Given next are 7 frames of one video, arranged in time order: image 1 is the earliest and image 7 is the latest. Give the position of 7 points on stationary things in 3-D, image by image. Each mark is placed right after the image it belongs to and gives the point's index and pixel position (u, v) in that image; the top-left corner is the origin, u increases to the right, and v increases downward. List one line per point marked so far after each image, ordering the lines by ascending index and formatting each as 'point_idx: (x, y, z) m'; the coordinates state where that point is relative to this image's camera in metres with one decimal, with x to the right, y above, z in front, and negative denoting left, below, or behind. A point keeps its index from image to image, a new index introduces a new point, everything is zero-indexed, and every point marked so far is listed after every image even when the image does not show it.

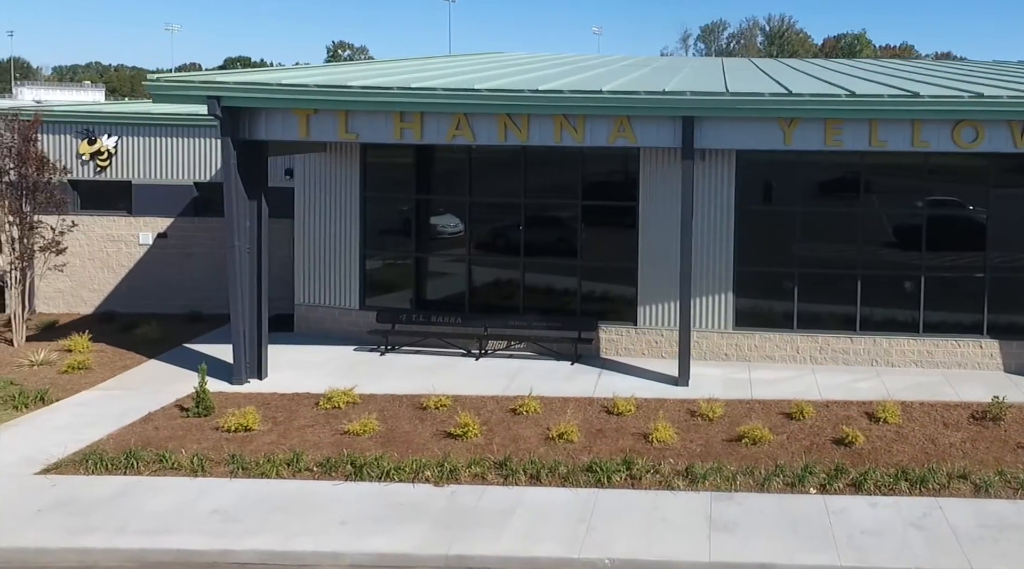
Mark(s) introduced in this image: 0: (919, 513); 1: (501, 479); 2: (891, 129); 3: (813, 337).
0: (+3.9, -2.2, +10.4) m
1: (-0.1, -2.0, +11.1) m
2: (+5.1, +2.1, +14.8) m
3: (+4.5, -0.8, +16.4) m
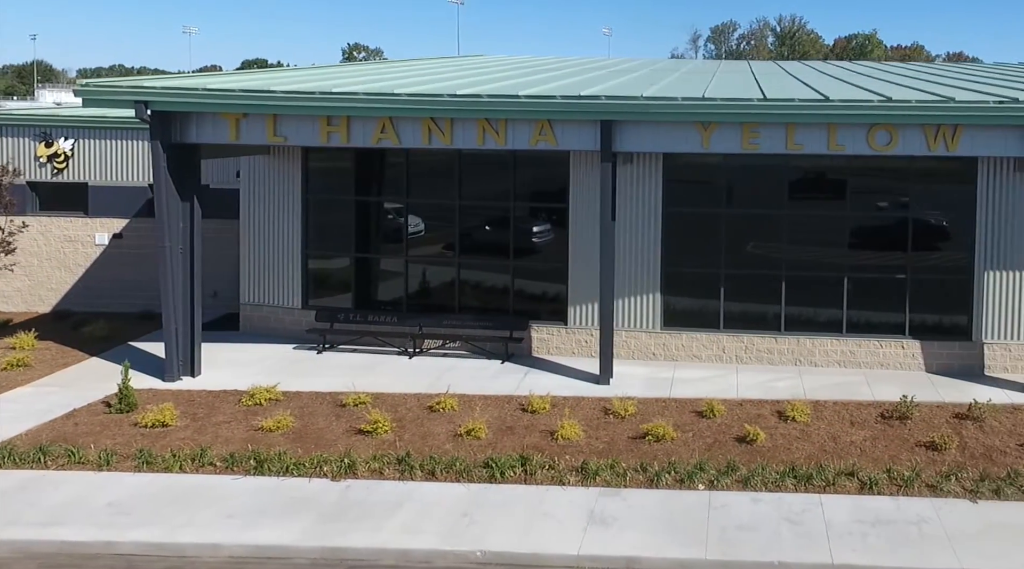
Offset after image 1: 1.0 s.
0: (+2.8, -2.2, +10.7) m
1: (-1.2, -2.0, +11.4) m
2: (+4.1, +2.1, +15.1) m
3: (+3.5, -0.8, +16.7) m
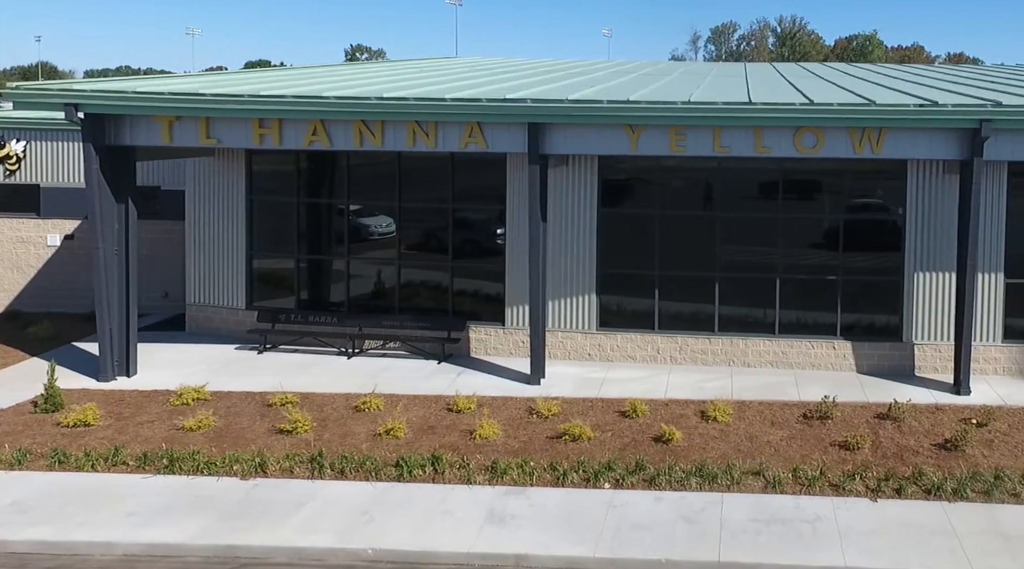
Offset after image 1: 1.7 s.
0: (+1.9, -2.2, +10.9) m
1: (-2.2, -2.0, +11.5) m
2: (+3.1, +2.1, +15.2) m
3: (+2.5, -0.8, +16.9) m
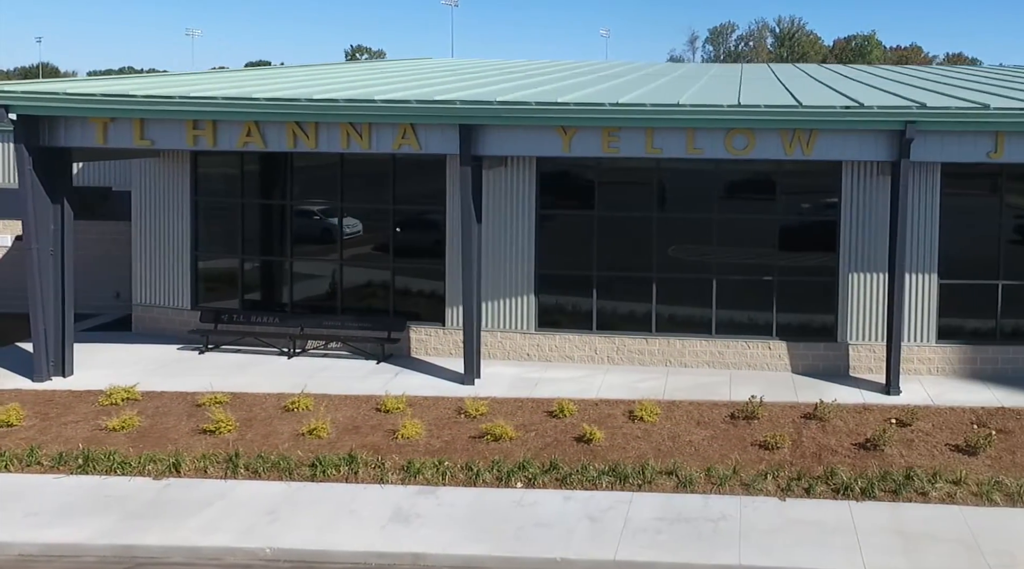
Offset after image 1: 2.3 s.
0: (+0.9, -2.2, +11.0) m
1: (-3.1, -2.0, +11.6) m
2: (+2.2, +2.1, +15.3) m
3: (+1.5, -0.8, +16.9) m
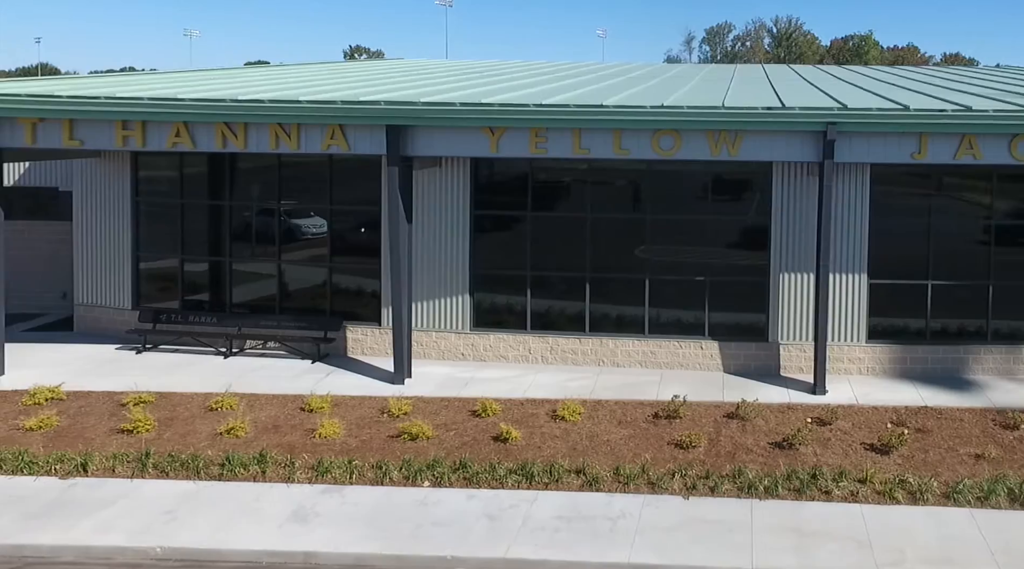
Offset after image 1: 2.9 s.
0: (-0.1, -2.2, +11.0) m
1: (-4.1, -2.0, +11.7) m
2: (+1.2, +2.1, +15.4) m
3: (+0.5, -0.8, +17.0) m
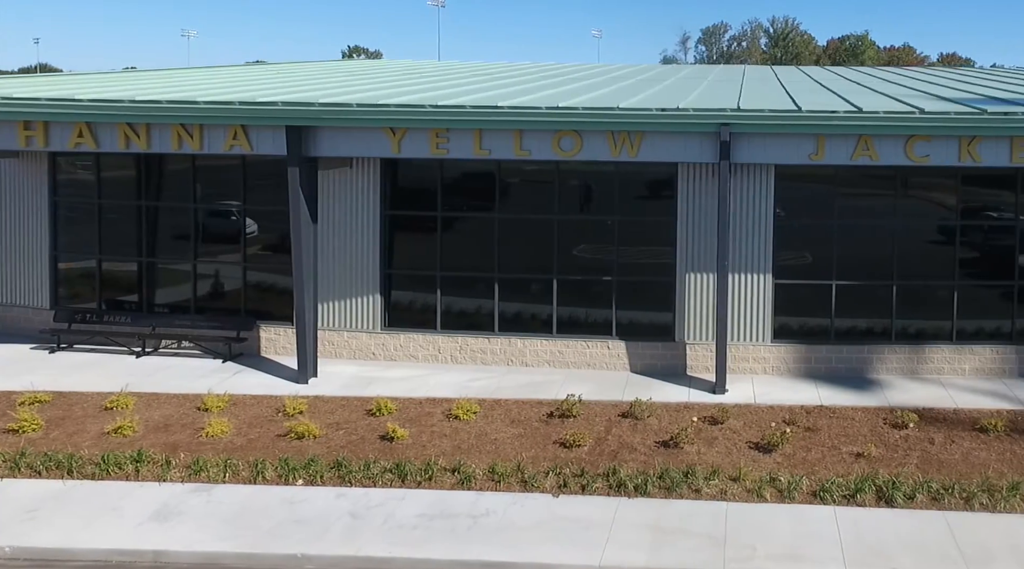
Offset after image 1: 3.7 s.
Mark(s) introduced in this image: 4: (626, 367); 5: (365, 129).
0: (-1.4, -2.2, +11.1) m
1: (-5.5, -2.0, +11.7) m
2: (-0.2, +2.1, +15.5) m
3: (-0.9, -0.8, +17.1) m
4: (+1.8, -1.3, +16.7) m
5: (-2.1, +2.2, +15.5) m
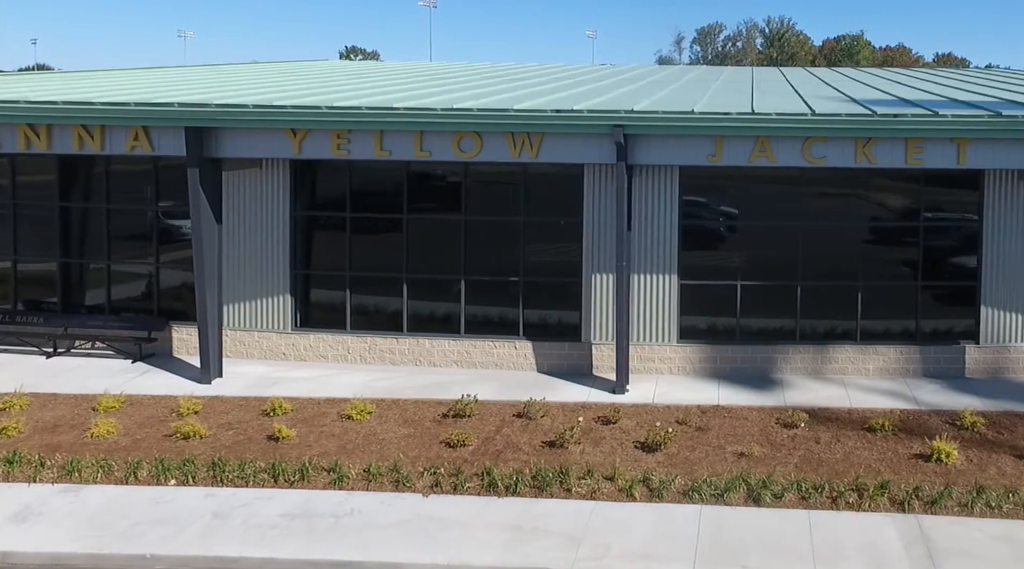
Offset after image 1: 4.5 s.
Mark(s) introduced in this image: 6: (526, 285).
0: (-2.8, -2.3, +11.2) m
1: (-6.9, -2.0, +11.7) m
2: (-1.7, +2.1, +15.5) m
3: (-2.3, -0.8, +17.1) m
4: (+0.3, -1.3, +16.8) m
5: (-3.5, +2.2, +15.5) m
6: (+0.2, 0.0, +16.8) m
